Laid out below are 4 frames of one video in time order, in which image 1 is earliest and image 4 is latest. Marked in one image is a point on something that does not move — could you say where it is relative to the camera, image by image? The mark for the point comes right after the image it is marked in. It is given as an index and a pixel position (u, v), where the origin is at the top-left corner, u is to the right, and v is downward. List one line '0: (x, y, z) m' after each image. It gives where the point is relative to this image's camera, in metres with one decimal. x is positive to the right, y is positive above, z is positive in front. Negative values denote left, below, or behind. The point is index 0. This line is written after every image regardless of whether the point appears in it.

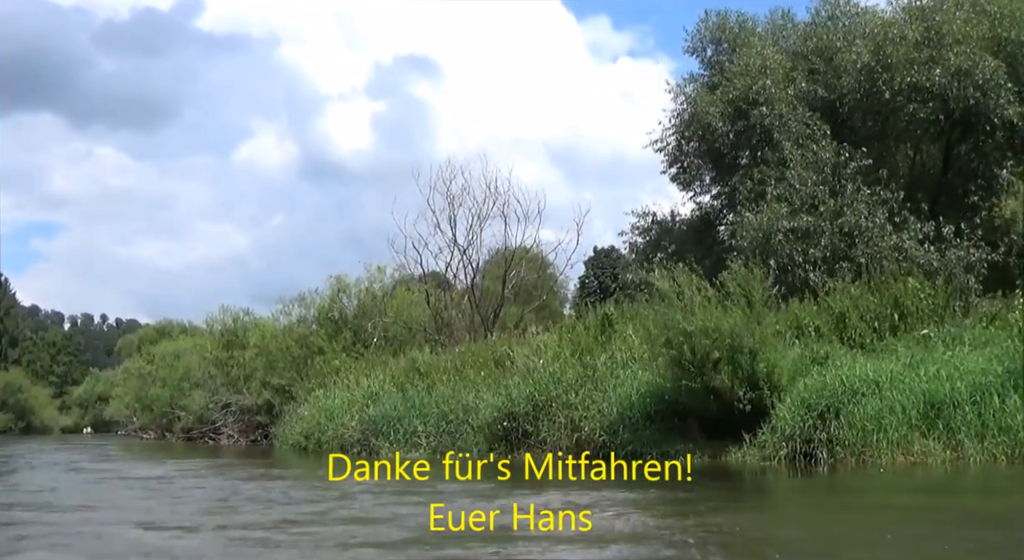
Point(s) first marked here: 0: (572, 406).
0: (+1.0, -2.1, +16.5) m
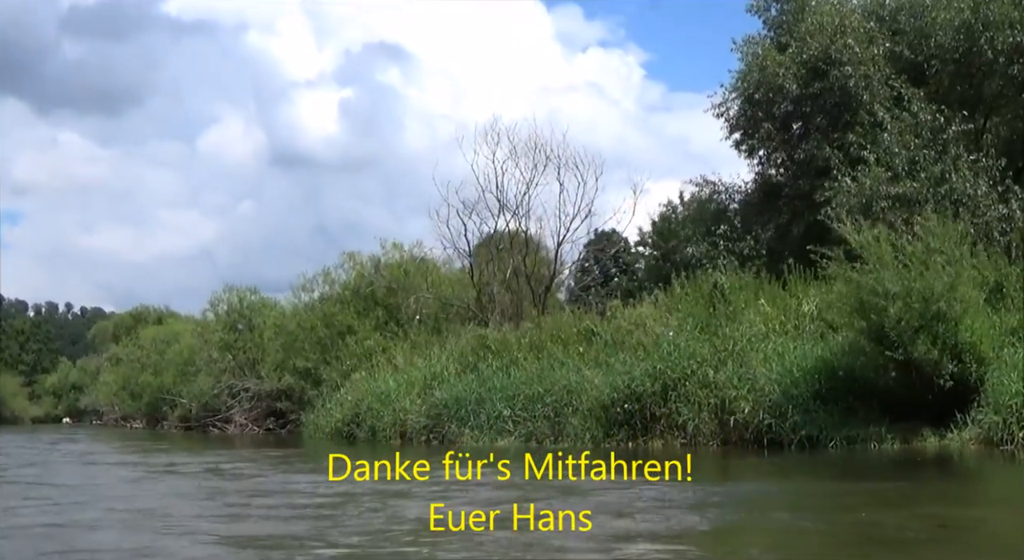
0: (+2.8, -1.5, +14.2) m
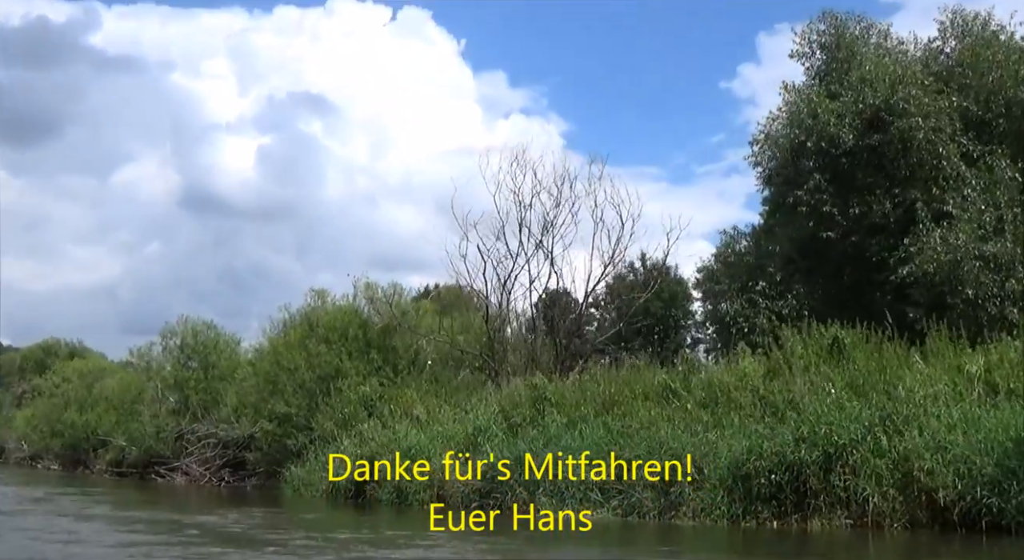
0: (+4.4, -2.0, +11.7) m
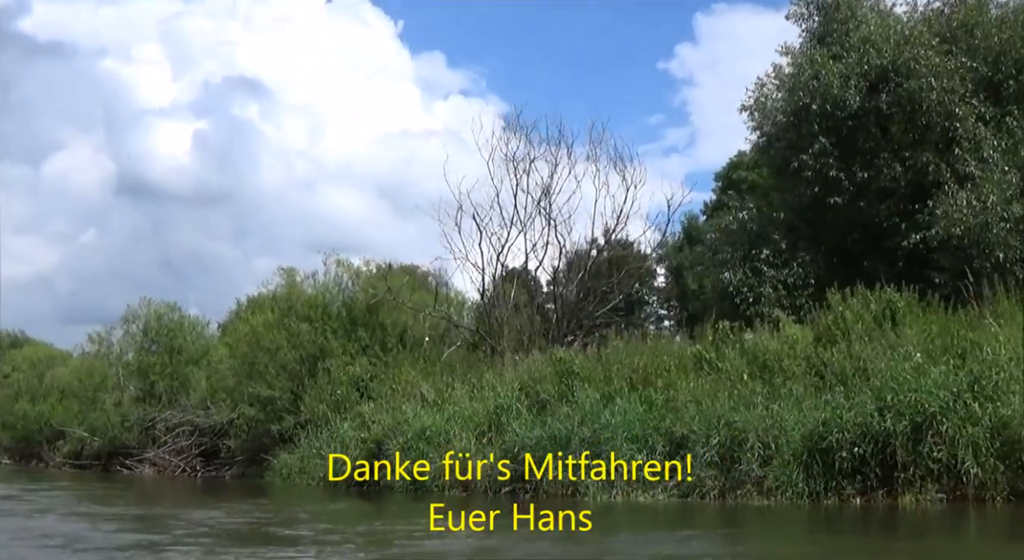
0: (+5.1, -1.5, +10.8) m
